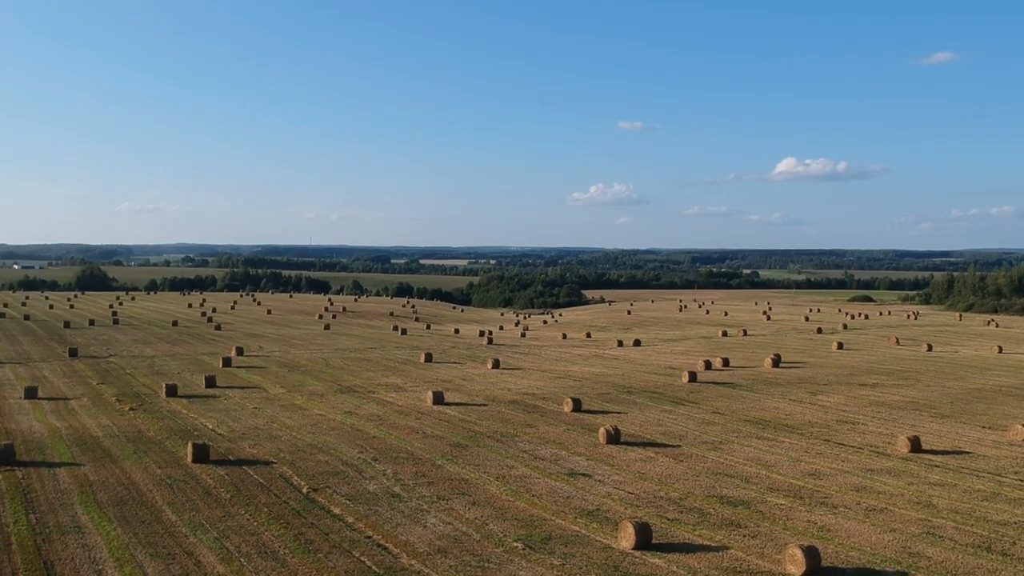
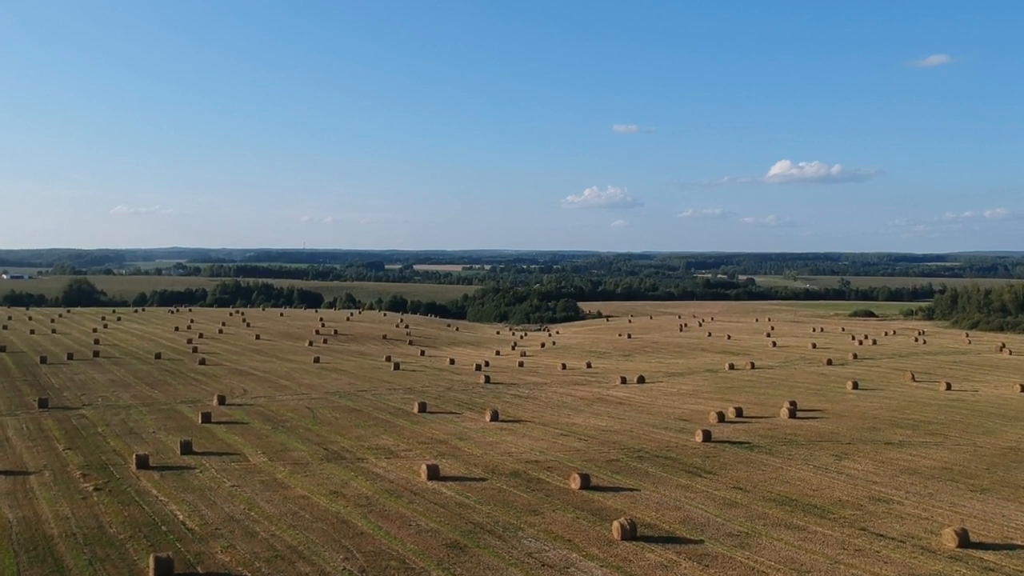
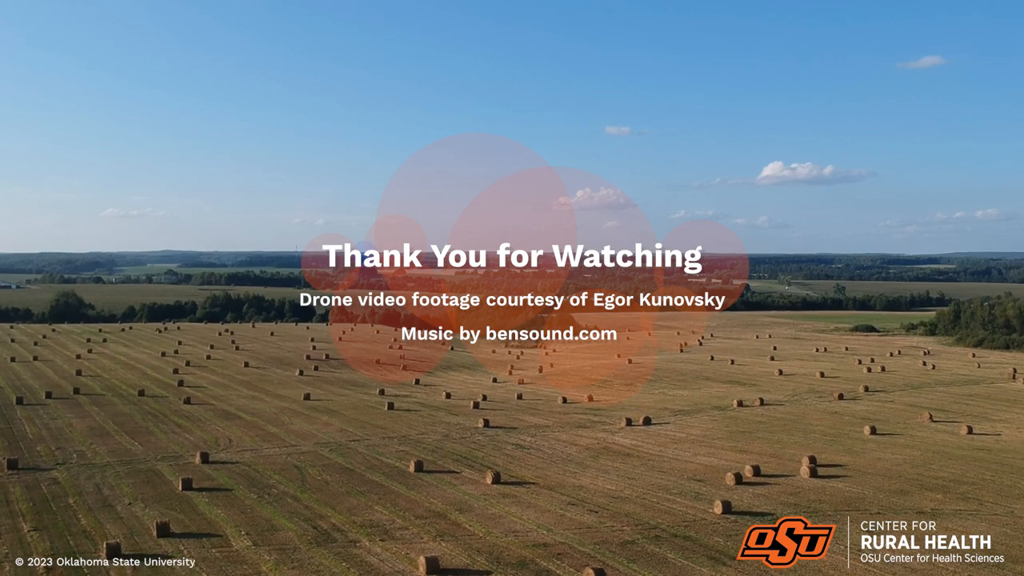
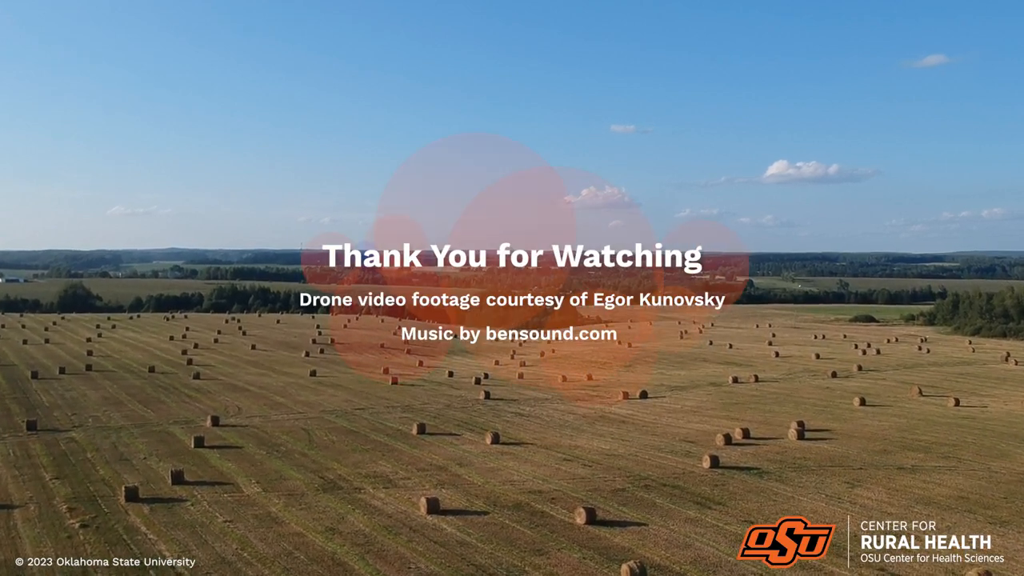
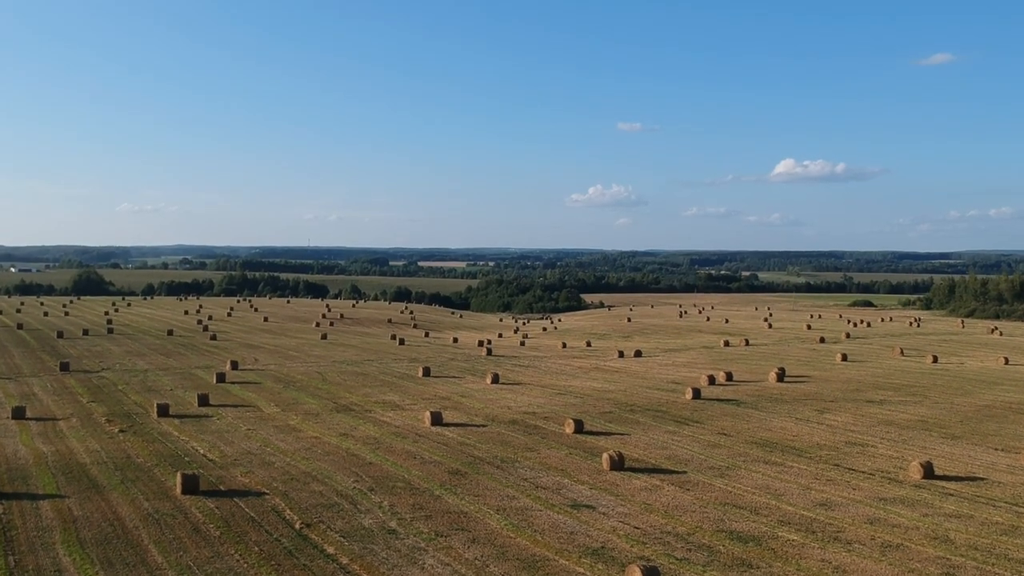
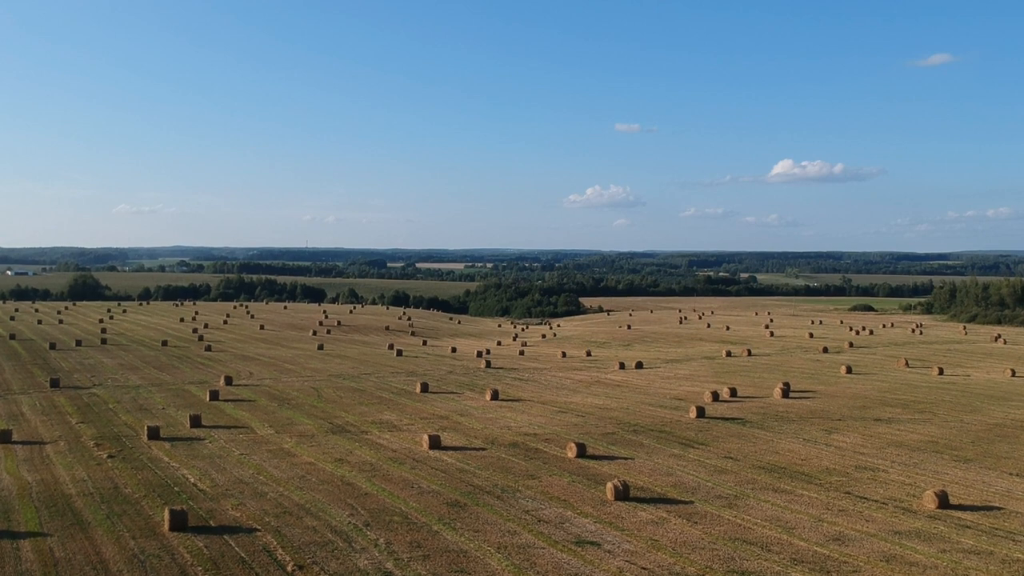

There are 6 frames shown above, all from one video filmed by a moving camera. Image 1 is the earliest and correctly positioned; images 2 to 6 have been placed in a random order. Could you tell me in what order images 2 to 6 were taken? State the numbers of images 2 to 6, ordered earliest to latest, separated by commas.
5, 6, 2, 4, 3
